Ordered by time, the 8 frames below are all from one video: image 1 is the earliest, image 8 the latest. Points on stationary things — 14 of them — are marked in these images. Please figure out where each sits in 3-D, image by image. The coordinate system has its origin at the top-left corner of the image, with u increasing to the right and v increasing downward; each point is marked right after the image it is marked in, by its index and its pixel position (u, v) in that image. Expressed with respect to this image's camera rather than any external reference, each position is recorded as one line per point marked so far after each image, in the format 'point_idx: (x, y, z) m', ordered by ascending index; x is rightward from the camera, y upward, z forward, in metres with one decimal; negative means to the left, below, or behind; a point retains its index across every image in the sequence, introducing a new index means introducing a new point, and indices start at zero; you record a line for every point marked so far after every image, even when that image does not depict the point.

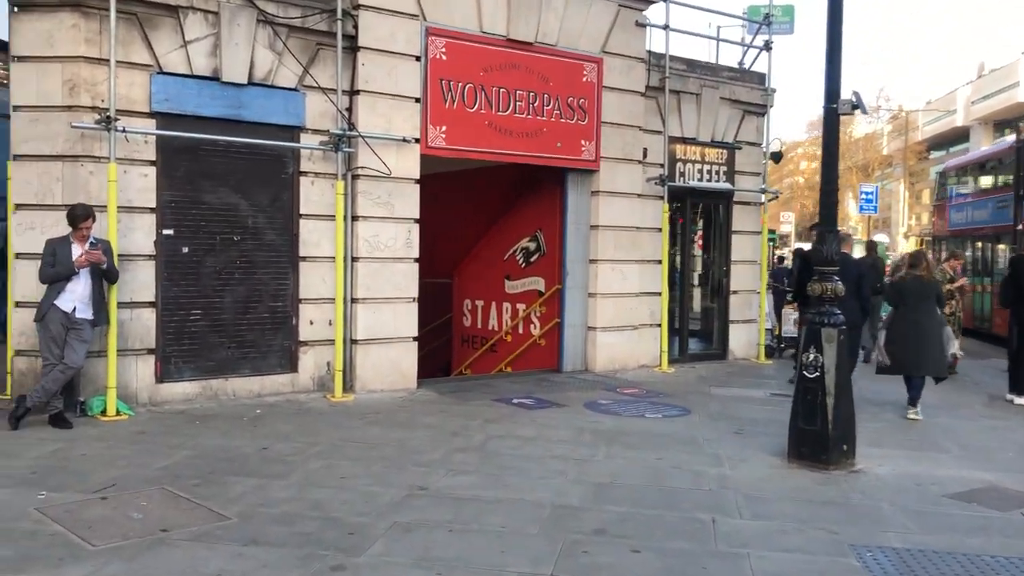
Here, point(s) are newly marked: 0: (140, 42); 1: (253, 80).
0: (-3.2, +2.1, +8.0) m
1: (-2.4, +1.9, +8.6) m
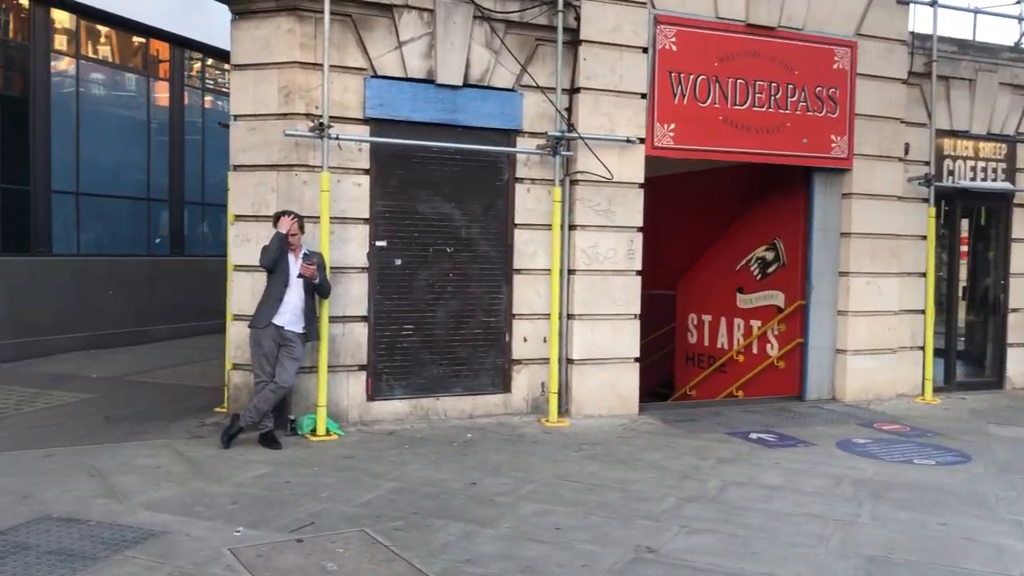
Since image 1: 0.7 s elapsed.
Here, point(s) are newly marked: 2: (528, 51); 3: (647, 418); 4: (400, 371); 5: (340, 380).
0: (-1.3, +2.0, +7.7) m
1: (-0.4, +1.8, +8.1) m
2: (+0.1, +2.1, +8.3) m
3: (+1.2, -1.2, +8.6) m
4: (-1.0, -0.7, +8.0) m
5: (-1.4, -0.8, +7.7) m
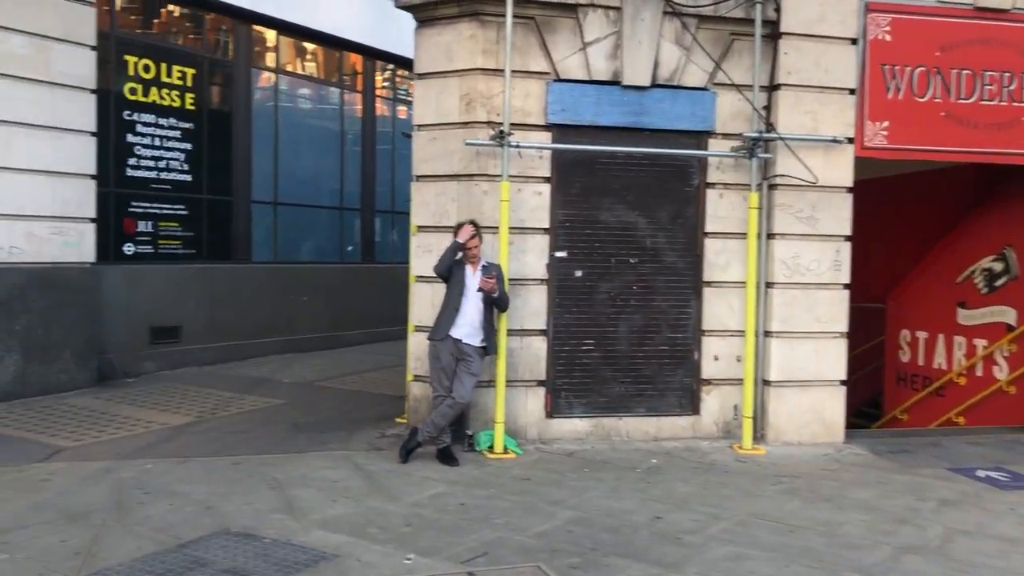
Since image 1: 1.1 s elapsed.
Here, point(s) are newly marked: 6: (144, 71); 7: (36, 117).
0: (+0.2, +1.9, +7.4) m
1: (+1.2, +1.7, +7.6) m
2: (+1.7, +2.0, +7.7) m
3: (+2.8, -1.3, +7.8) m
4: (+0.6, -0.8, +7.6) m
5: (+0.1, -0.9, +7.5) m
6: (-4.1, +2.4, +10.5) m
7: (-4.5, +1.6, +8.9) m
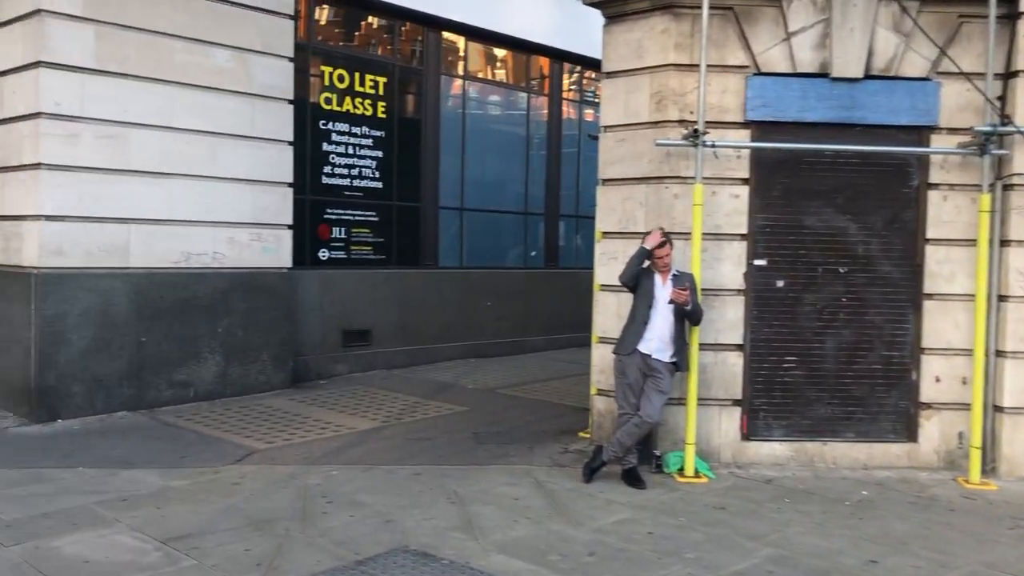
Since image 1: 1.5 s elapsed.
0: (+1.6, +1.8, +6.9) m
1: (+2.6, +1.6, +6.9) m
2: (+3.2, +1.9, +6.9) m
3: (+4.3, -1.4, +6.7) m
4: (+2.0, -0.9, +7.0) m
5: (+1.5, -0.9, +6.9) m
6: (-2.0, +2.4, +10.7) m
7: (-2.7, +1.6, +9.2) m
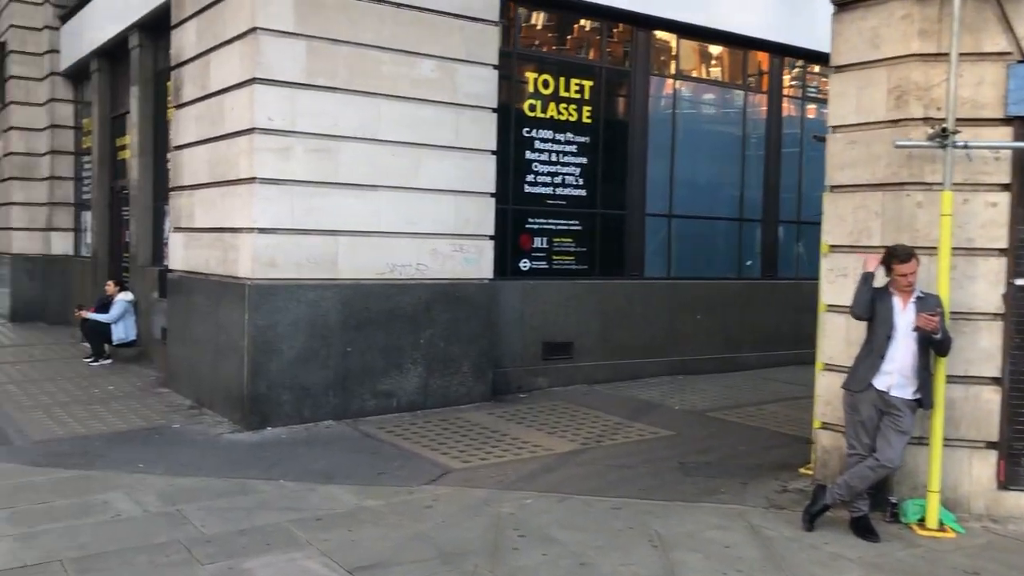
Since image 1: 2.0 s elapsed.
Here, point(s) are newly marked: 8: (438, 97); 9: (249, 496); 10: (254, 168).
0: (+3.0, +1.7, +5.9) m
1: (+4.0, +1.4, +5.6) m
2: (+4.6, +1.7, +5.5) m
3: (+5.5, -1.6, +5.1) m
4: (+3.4, -1.1, +5.9) m
5: (+2.9, -1.1, +6.0) m
6: (+0.4, +2.3, +10.4) m
7: (-0.7, +1.5, +9.1) m
8: (-0.7, +1.8, +9.1) m
9: (-1.7, -1.4, +6.1) m
10: (-2.2, +1.0, +8.1) m
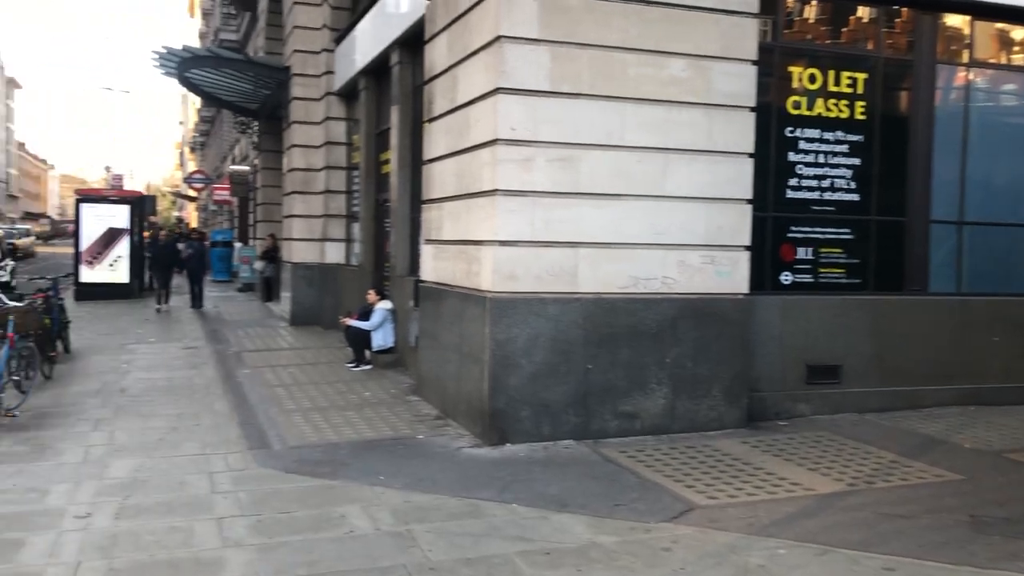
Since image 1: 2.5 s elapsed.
0: (+4.3, +1.5, +4.4) m
1: (+5.2, +1.3, +3.9) m
2: (+5.7, +1.6, +3.6) m
3: (+6.5, -1.8, +3.0) m
4: (+4.6, -1.2, +4.3) m
5: (+4.2, -1.2, +4.5) m
6: (+3.0, +2.1, +9.5) m
7: (+1.7, +1.3, +8.5) m
8: (+1.6, +1.7, +8.5) m
9: (-0.2, -1.5, +5.9) m
10: (-0.1, +0.9, +7.9) m
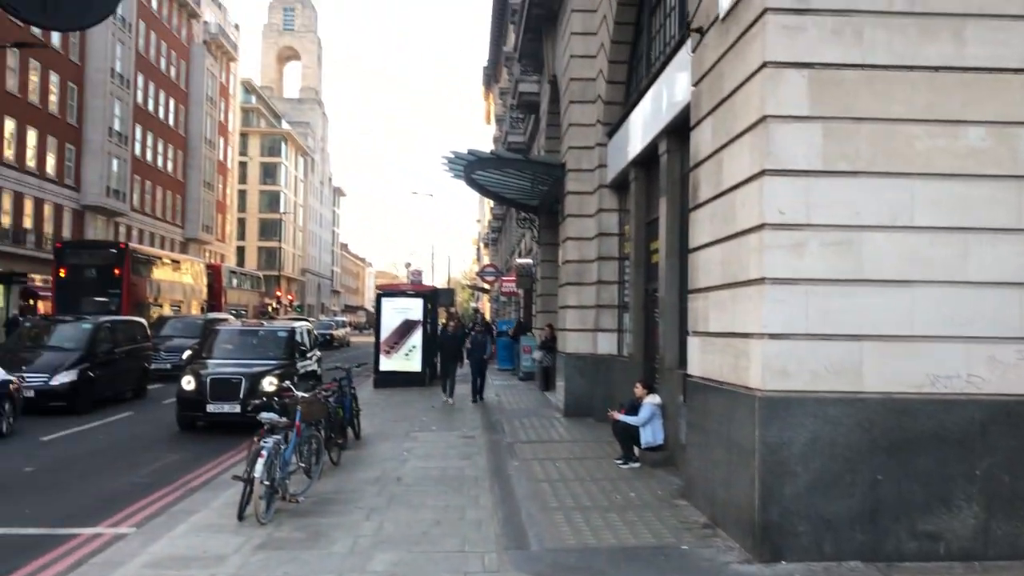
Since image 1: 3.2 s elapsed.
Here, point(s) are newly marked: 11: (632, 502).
0: (+5.2, +1.1, +2.7) m
1: (+5.8, +1.0, +1.9) m
2: (+6.3, +1.3, +1.6) m
3: (+6.8, -2.0, +0.4) m
4: (+5.4, -1.5, +2.3) m
5: (+5.0, -1.6, +2.6) m
6: (+5.5, +1.2, +8.0) m
7: (+3.9, +0.5, +7.4) m
8: (+3.8, +0.9, +7.4) m
9: (+1.3, -2.0, +5.2) m
10: (+2.0, +0.2, +7.3) m
11: (+1.2, -2.1, +9.3) m
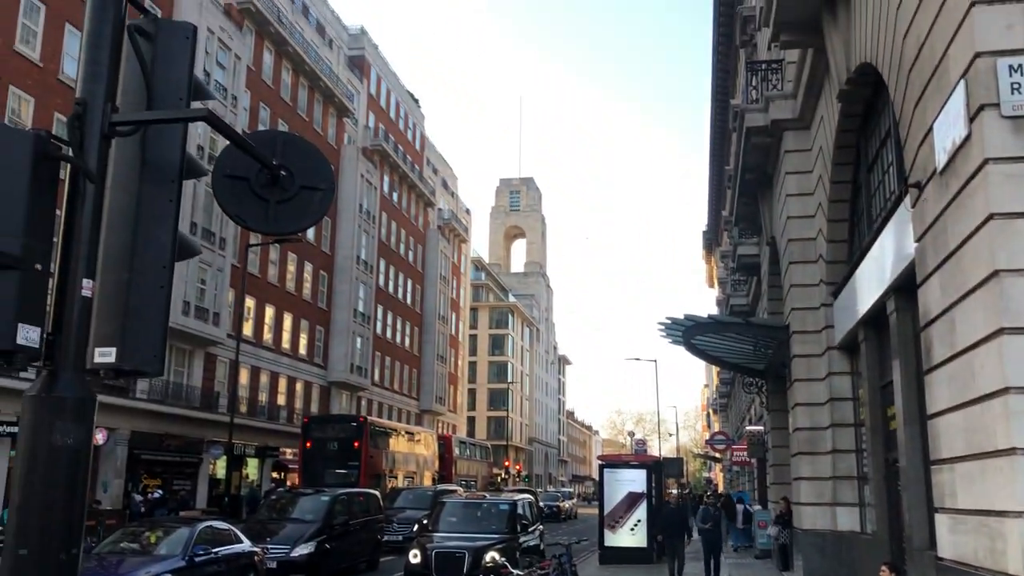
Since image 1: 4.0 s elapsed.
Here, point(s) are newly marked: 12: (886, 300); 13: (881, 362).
0: (+5.5, +0.9, +1.5) m
1: (+6.0, +0.9, +0.6) m
2: (+6.3, +1.3, +0.2) m
3: (+6.5, -1.7, -1.6) m
4: (+5.6, -1.7, +0.6) m
5: (+5.3, -1.8, +1.0) m
6: (+7.0, +0.1, +6.5) m
7: (+5.3, -0.6, +6.2) m
8: (+5.3, -0.2, +6.3) m
9: (+2.3, -2.9, +4.3) m
10: (+3.5, -1.0, +6.5) m
11: (+3.3, -3.7, +8.2) m
12: (+4.7, -0.1, +11.7) m
13: (+5.3, -1.1, +13.4) m
